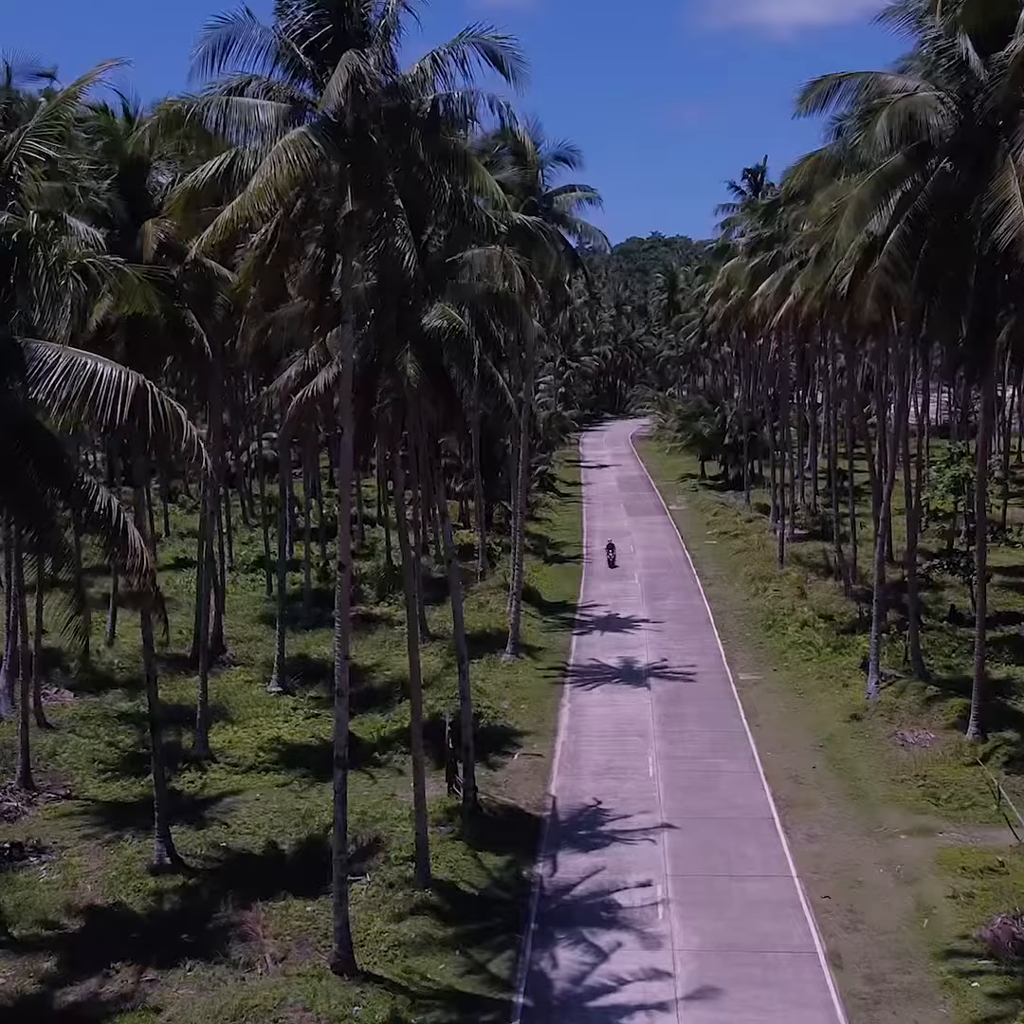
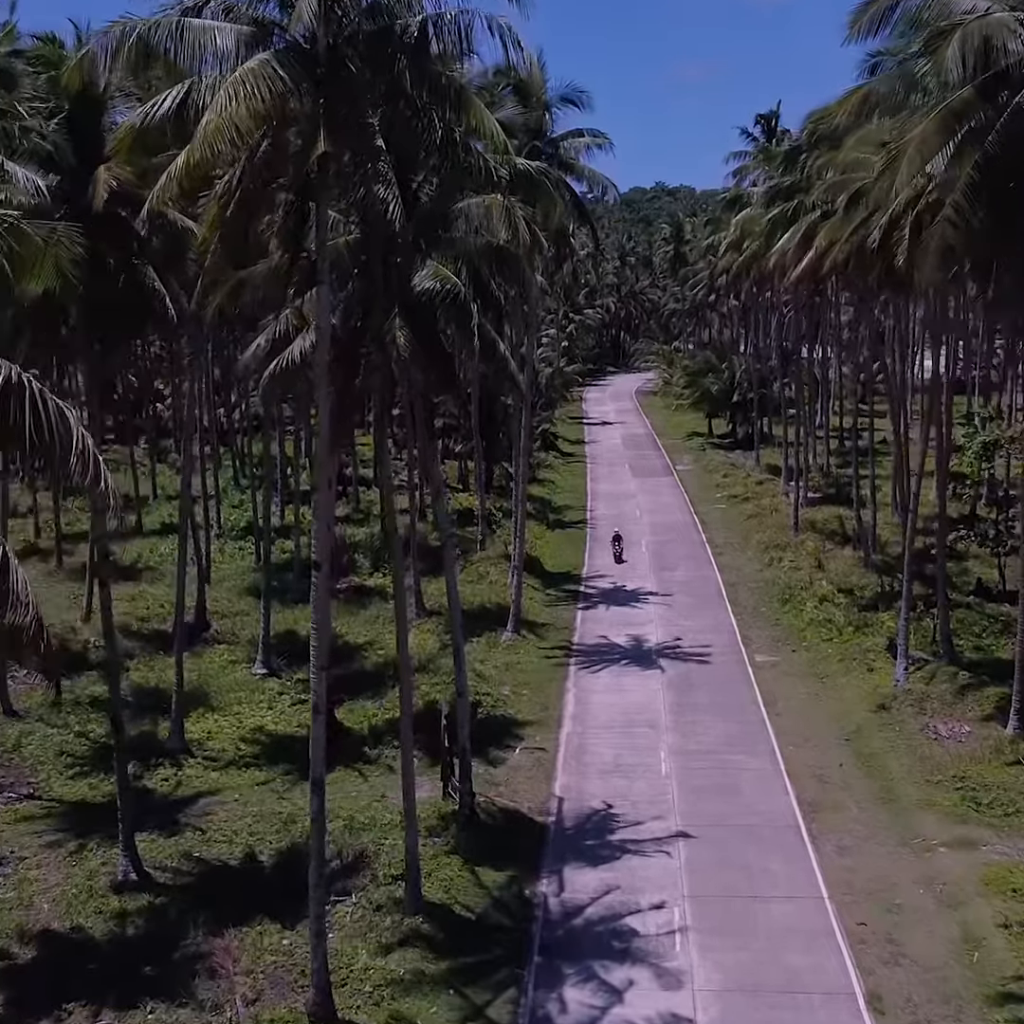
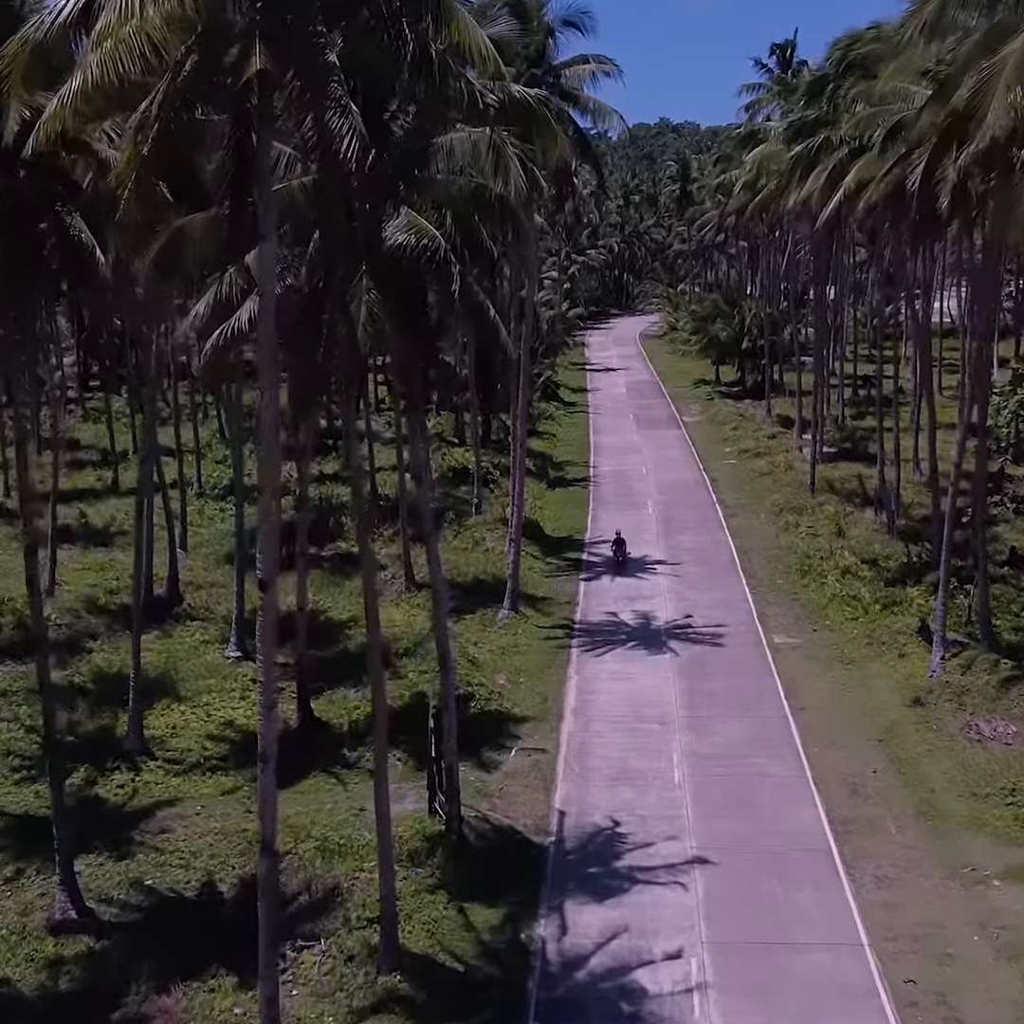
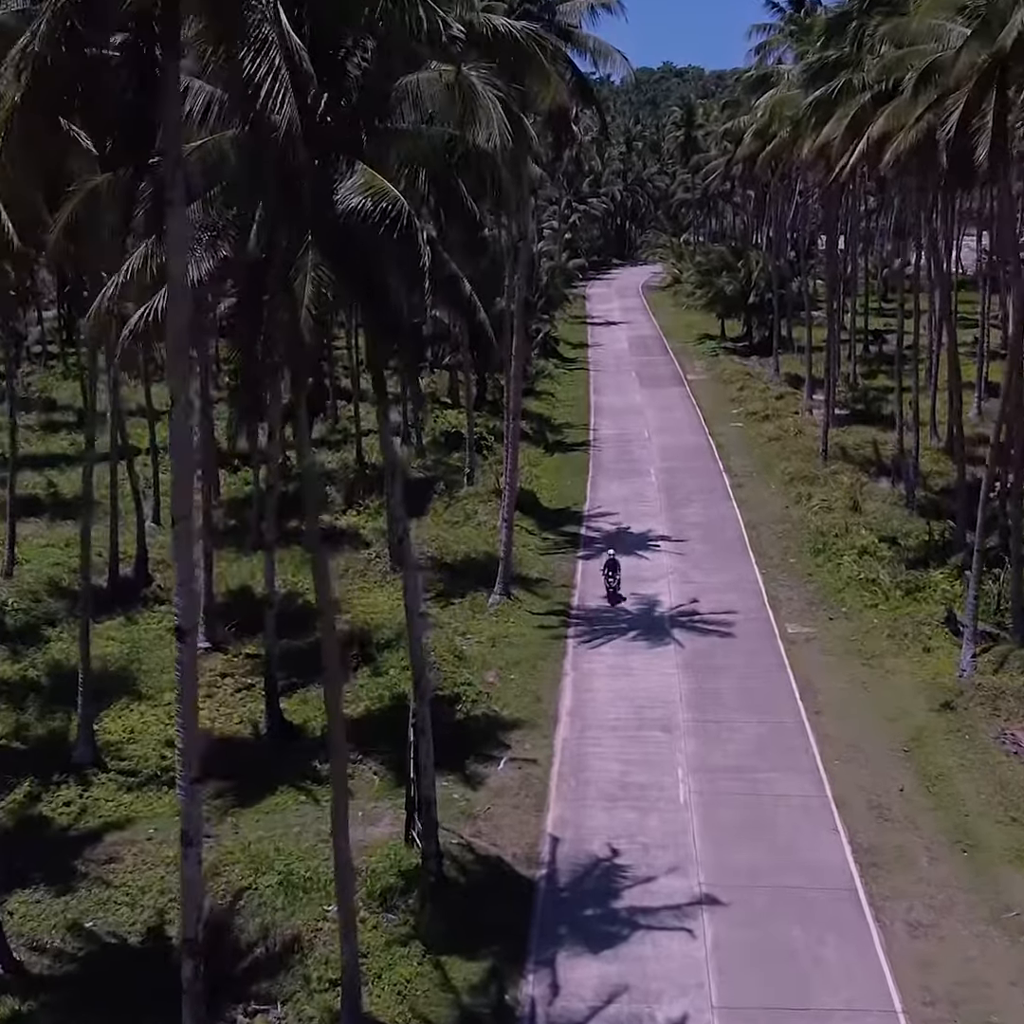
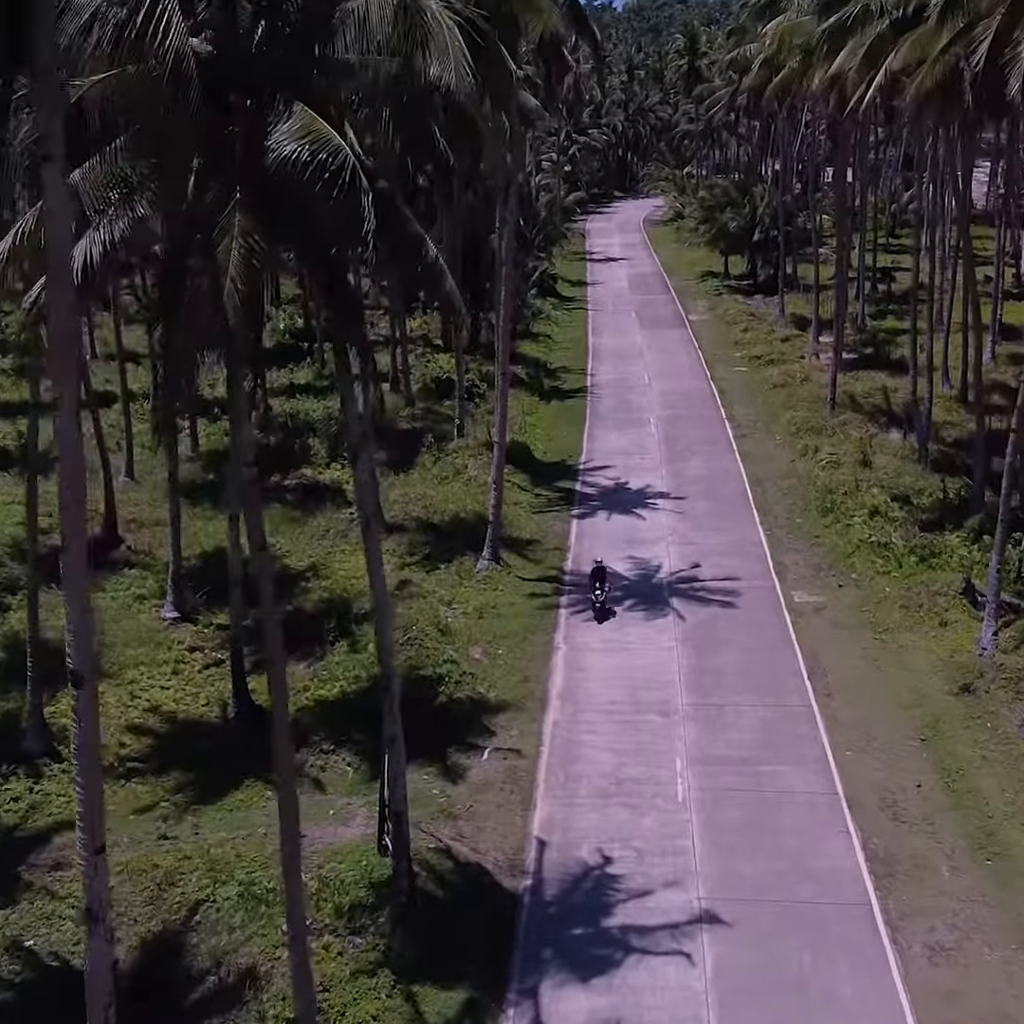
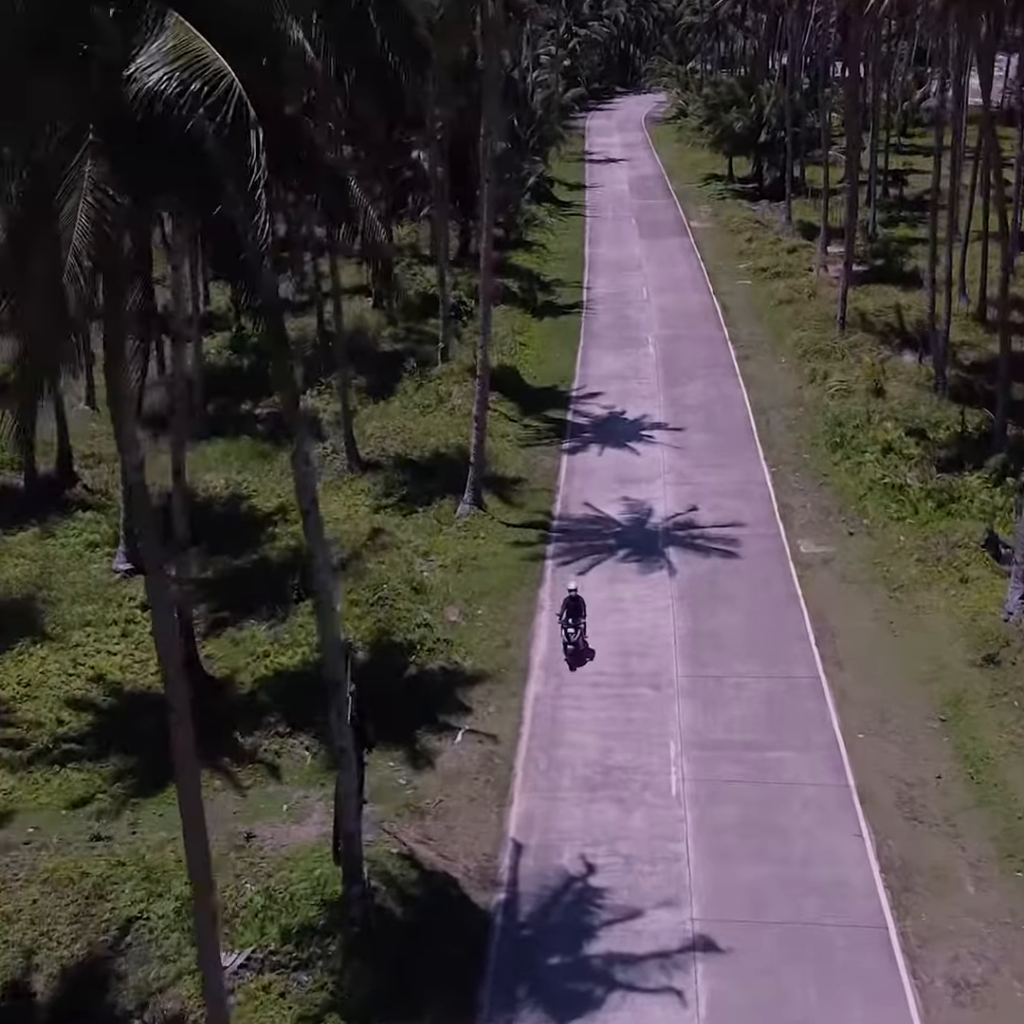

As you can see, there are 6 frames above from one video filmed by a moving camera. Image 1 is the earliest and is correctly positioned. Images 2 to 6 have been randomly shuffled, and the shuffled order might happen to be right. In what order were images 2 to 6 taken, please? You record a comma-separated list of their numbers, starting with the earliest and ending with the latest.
2, 3, 4, 5, 6
